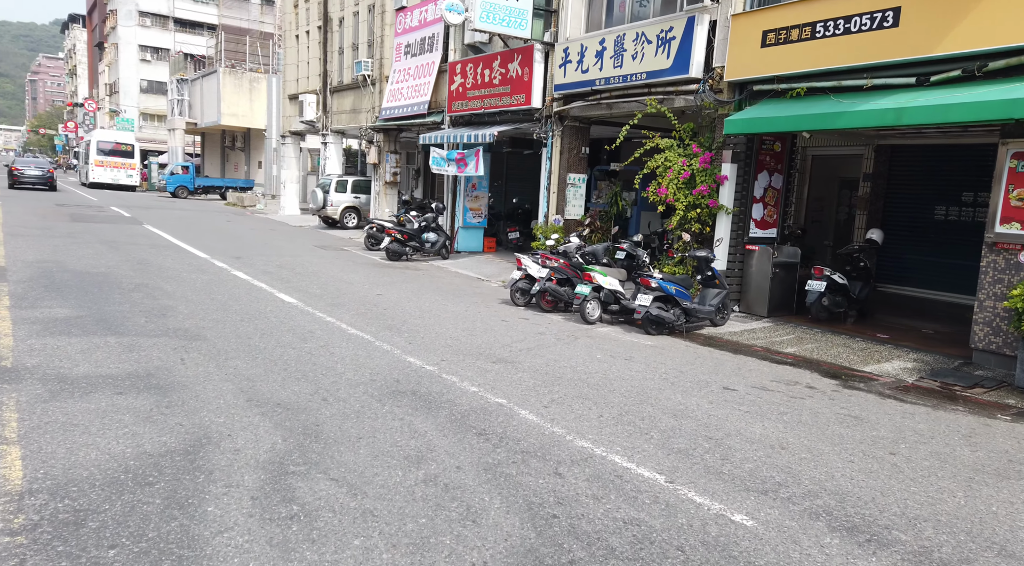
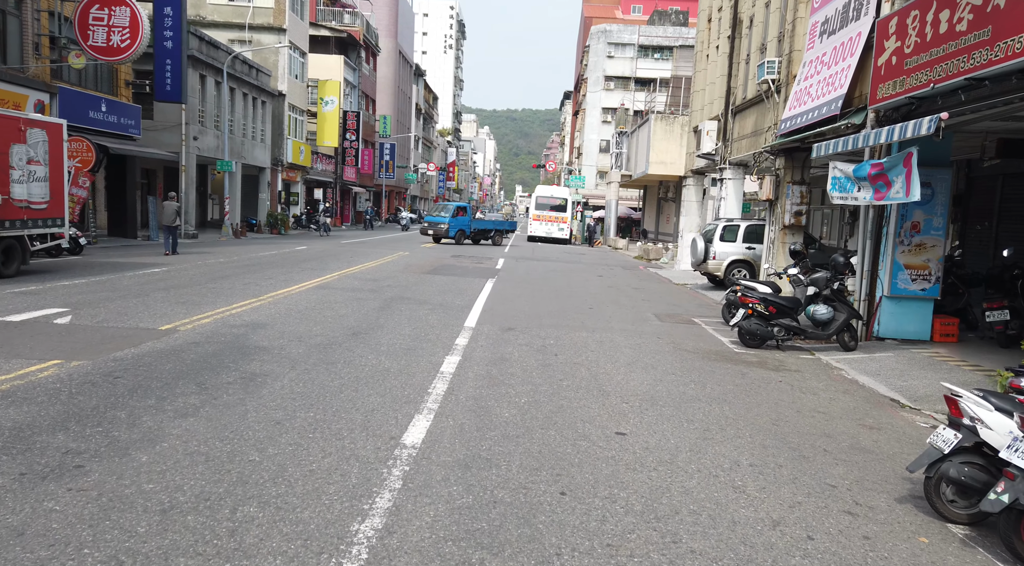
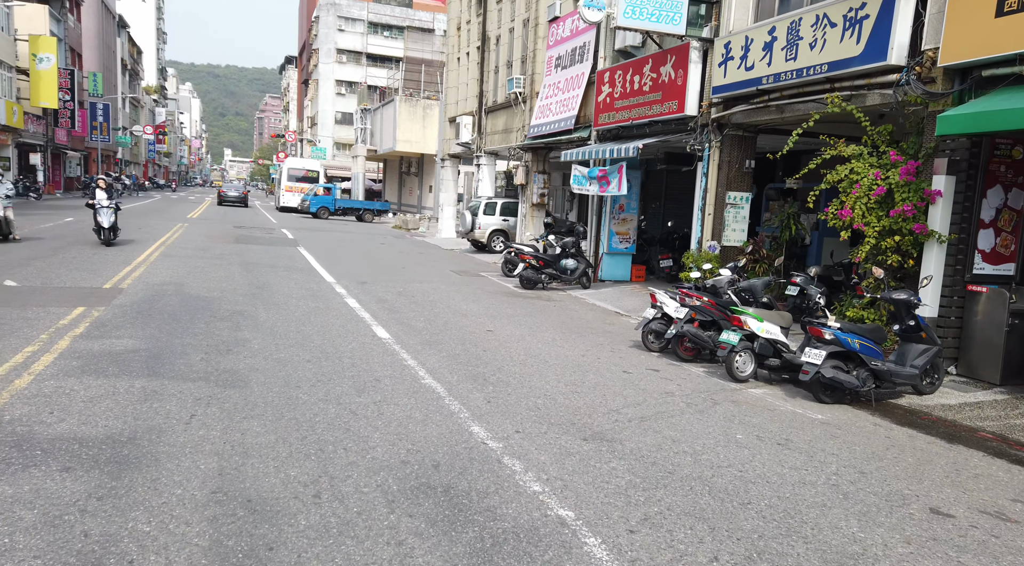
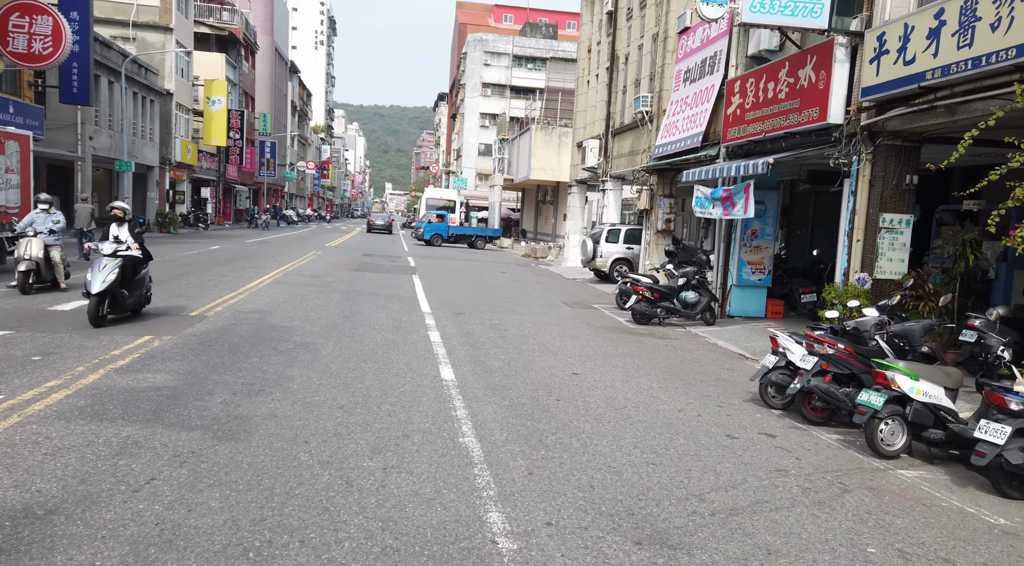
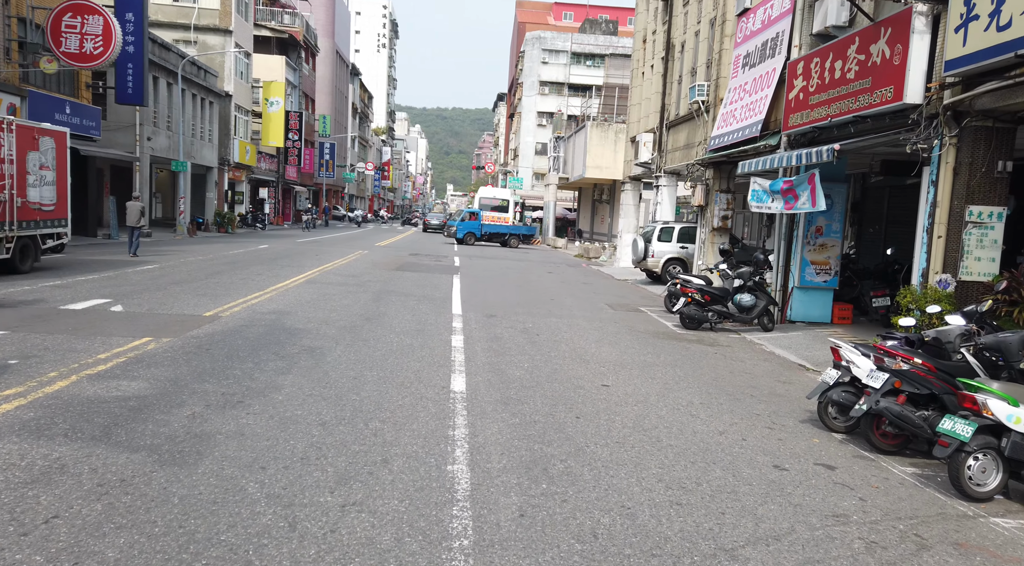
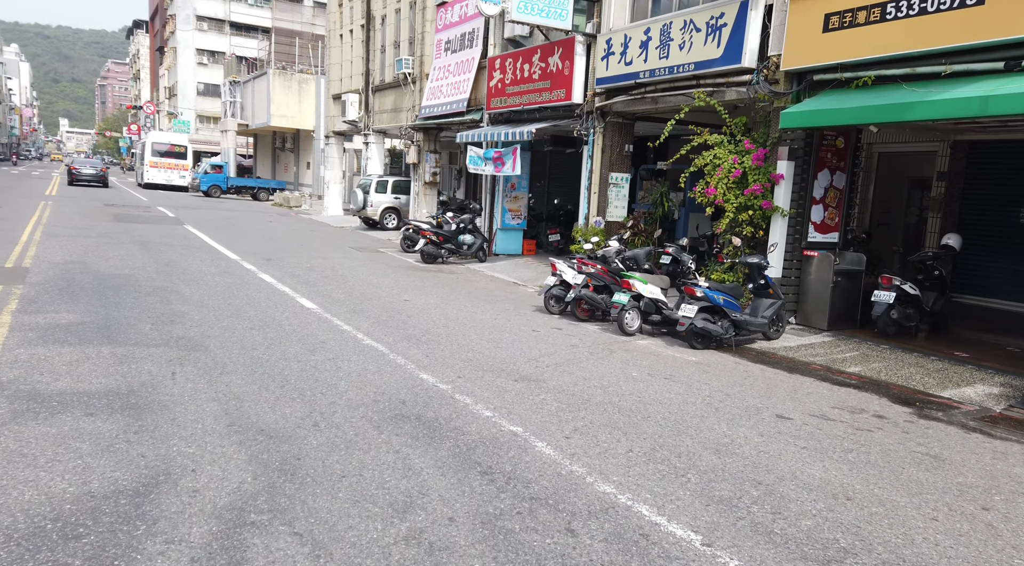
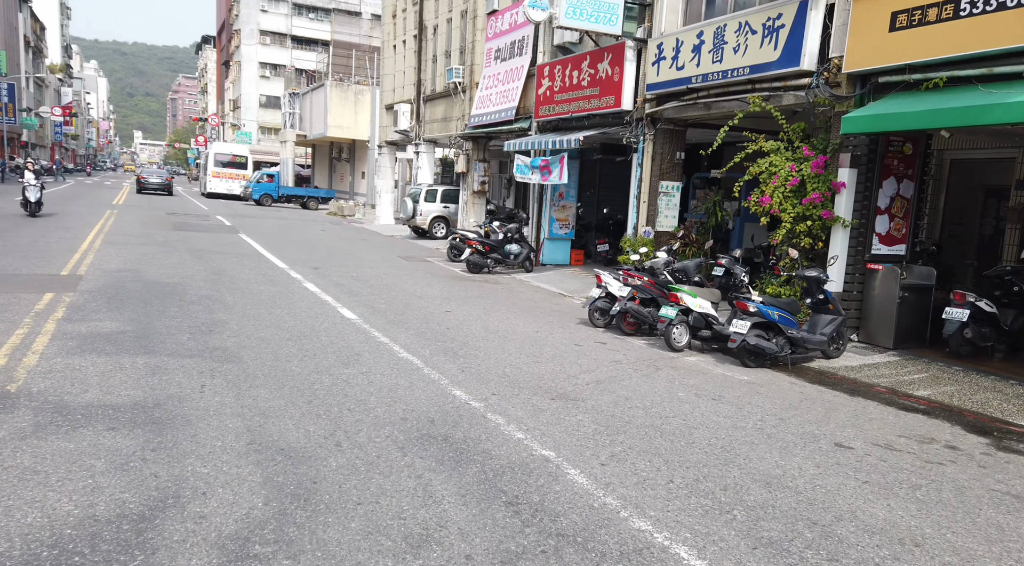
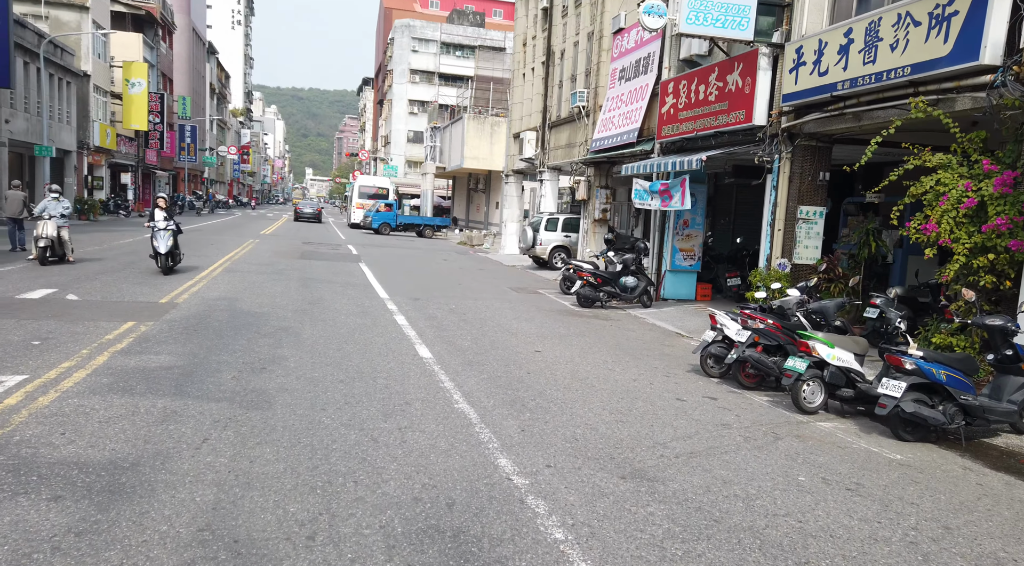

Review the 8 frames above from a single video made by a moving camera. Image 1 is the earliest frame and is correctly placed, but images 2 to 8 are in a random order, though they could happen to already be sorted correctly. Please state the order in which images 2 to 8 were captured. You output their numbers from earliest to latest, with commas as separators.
6, 7, 3, 8, 4, 5, 2
